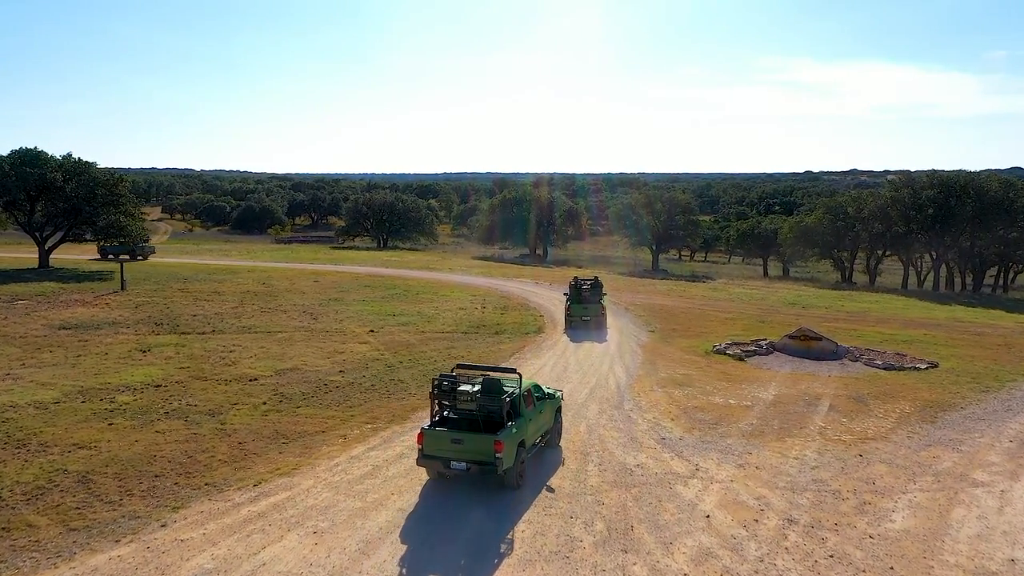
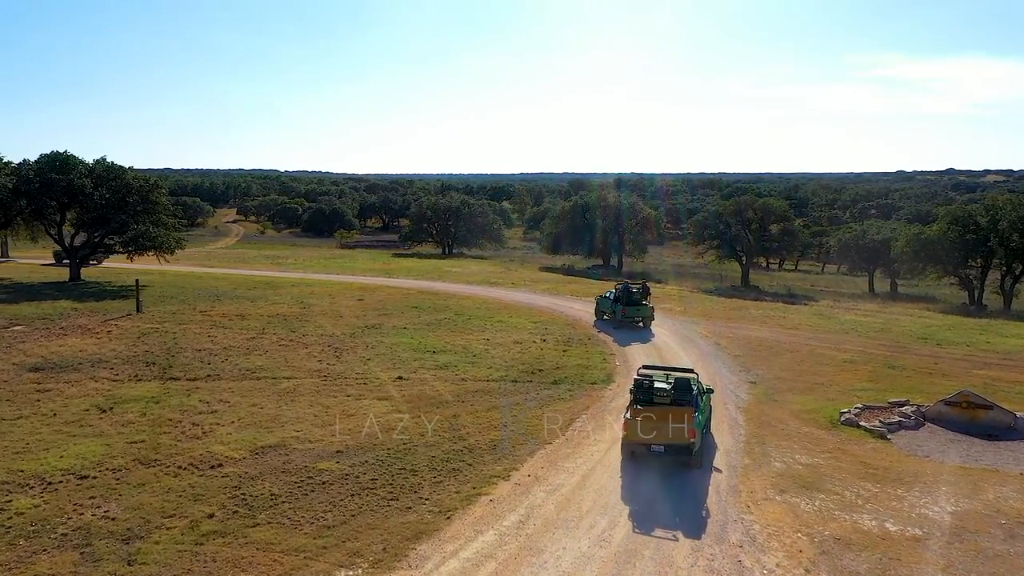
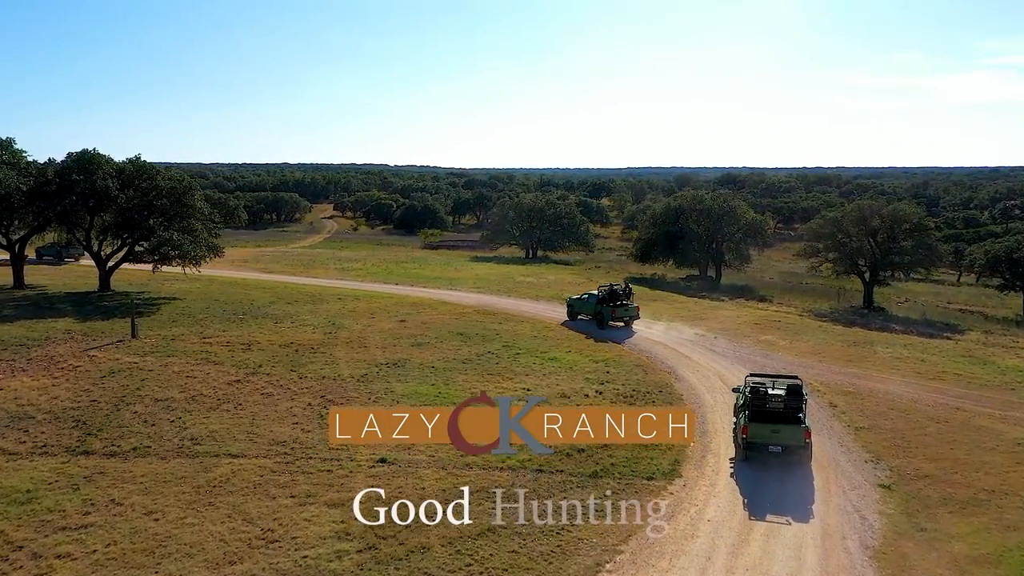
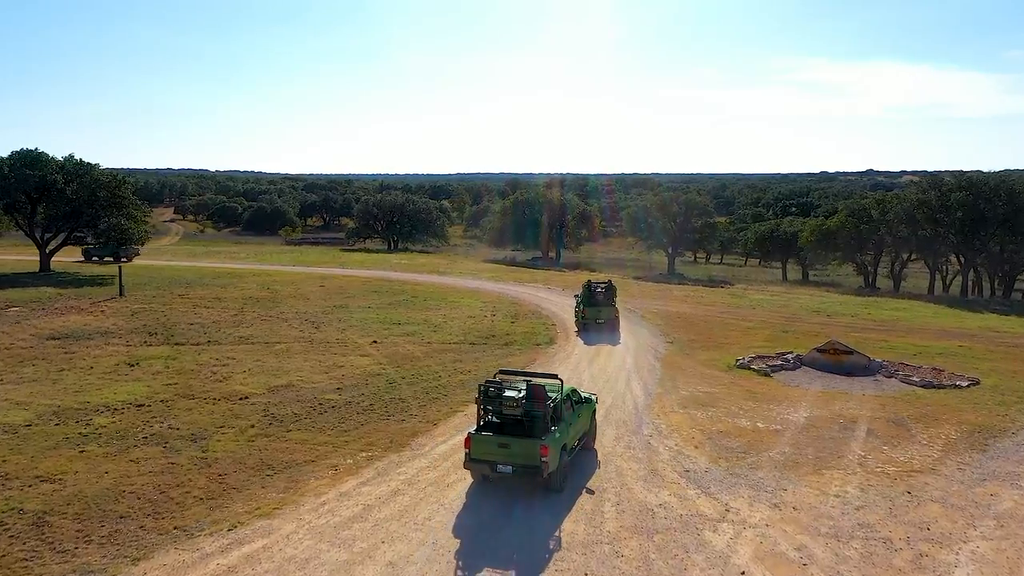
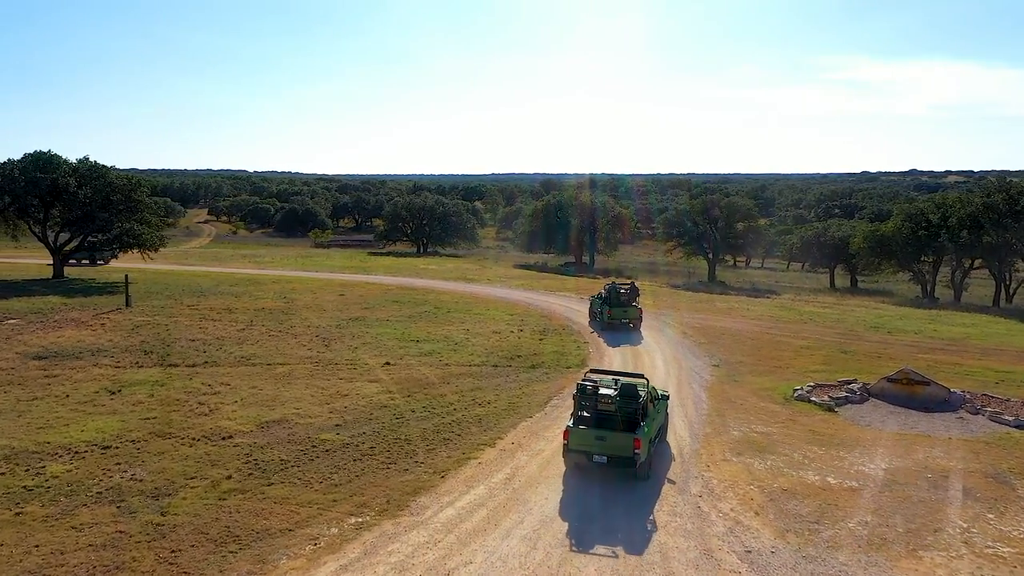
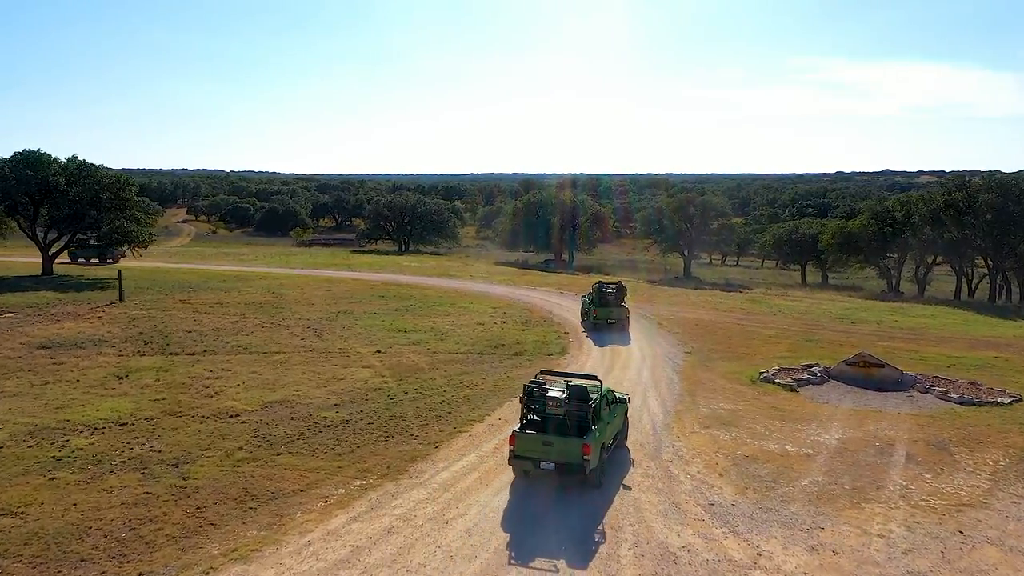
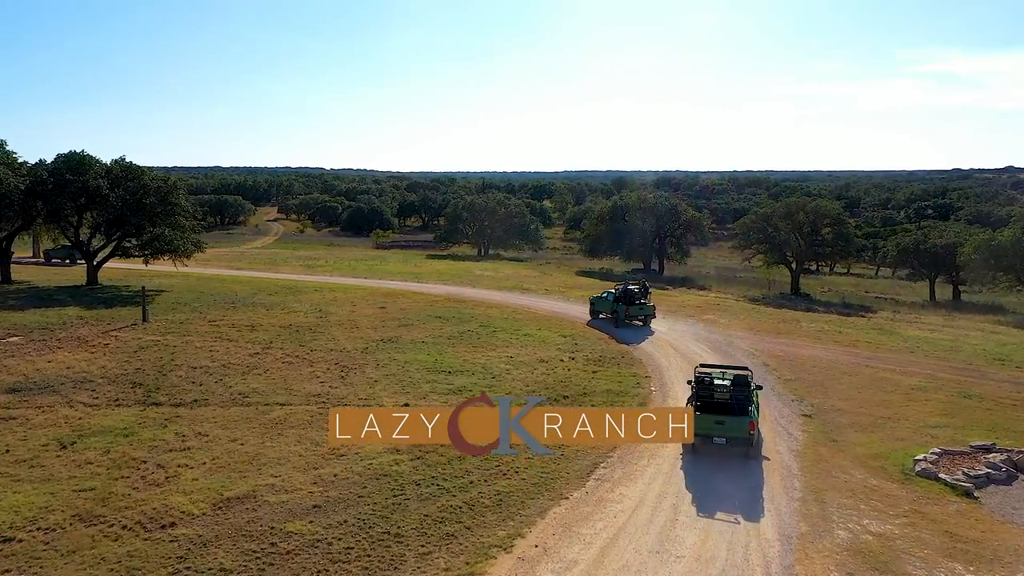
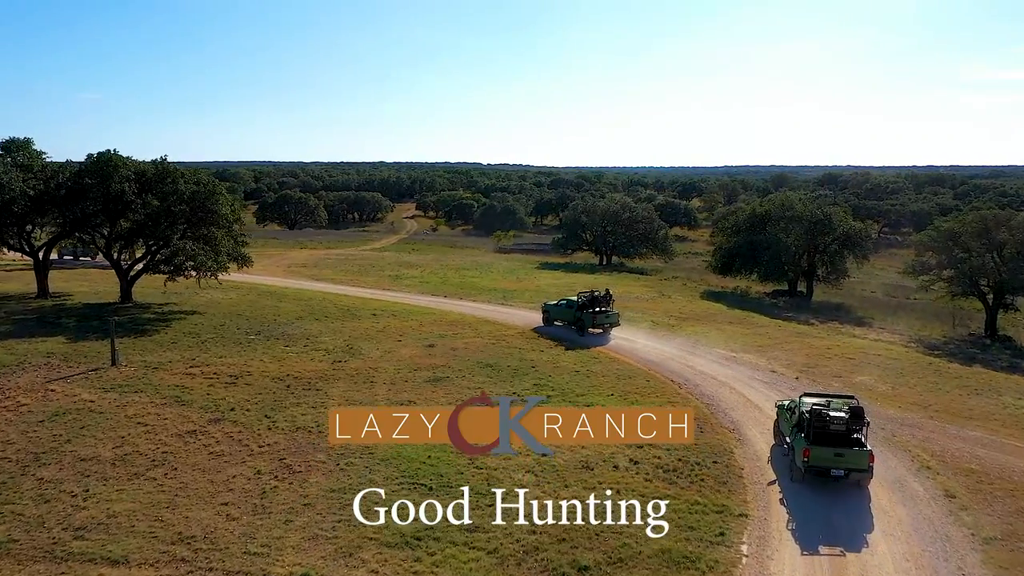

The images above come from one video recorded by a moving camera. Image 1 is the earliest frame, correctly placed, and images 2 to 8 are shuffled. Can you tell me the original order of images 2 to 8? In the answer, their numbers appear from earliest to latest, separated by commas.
4, 6, 5, 2, 7, 3, 8
